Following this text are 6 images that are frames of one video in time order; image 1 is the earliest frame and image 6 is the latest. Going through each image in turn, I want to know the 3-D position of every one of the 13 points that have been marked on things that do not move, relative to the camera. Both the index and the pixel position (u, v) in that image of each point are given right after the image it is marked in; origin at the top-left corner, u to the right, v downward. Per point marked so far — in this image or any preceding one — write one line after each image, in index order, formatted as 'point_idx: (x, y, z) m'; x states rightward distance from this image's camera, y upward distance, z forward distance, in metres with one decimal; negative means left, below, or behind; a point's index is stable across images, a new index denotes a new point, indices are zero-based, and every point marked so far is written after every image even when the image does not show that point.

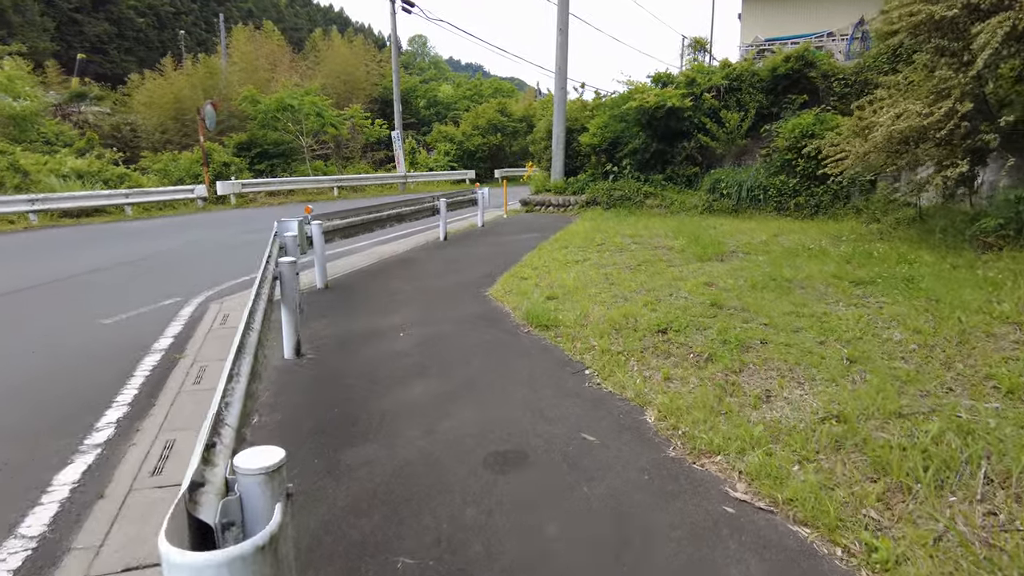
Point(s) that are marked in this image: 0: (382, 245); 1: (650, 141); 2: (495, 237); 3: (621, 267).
0: (-1.8, +0.6, +9.4) m
1: (+3.0, +3.2, +14.4) m
2: (-0.3, +0.8, +10.4) m
3: (+1.1, +0.2, +6.9) m
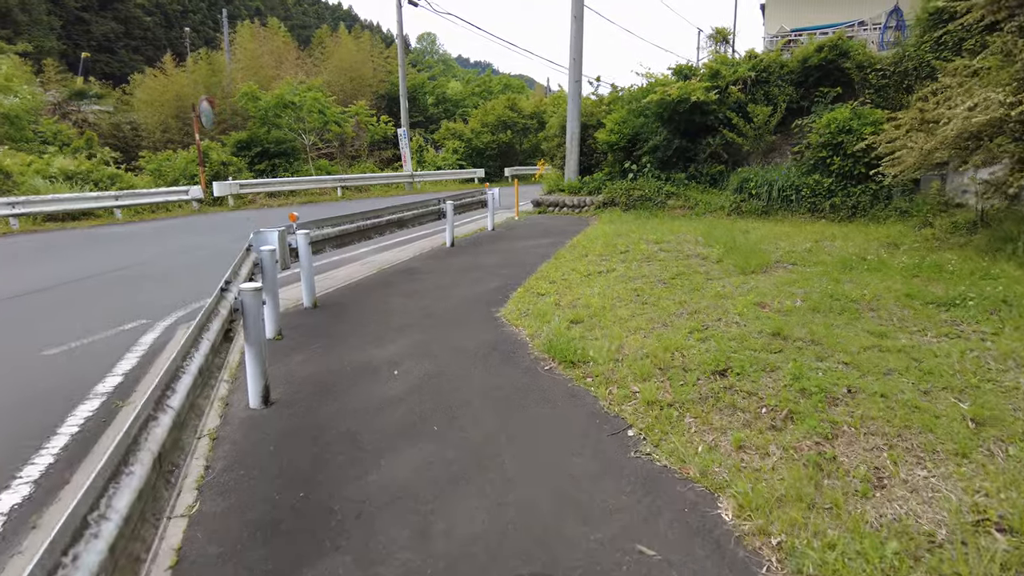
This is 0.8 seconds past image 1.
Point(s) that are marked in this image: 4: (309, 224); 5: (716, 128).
0: (-1.6, +0.4, +8.5) m
1: (+3.2, +3.0, +13.5) m
2: (-0.1, +0.6, +9.6) m
3: (+1.3, +0.1, +6.0) m
4: (-1.8, +0.6, +5.9) m
5: (+4.1, +3.2, +13.5) m
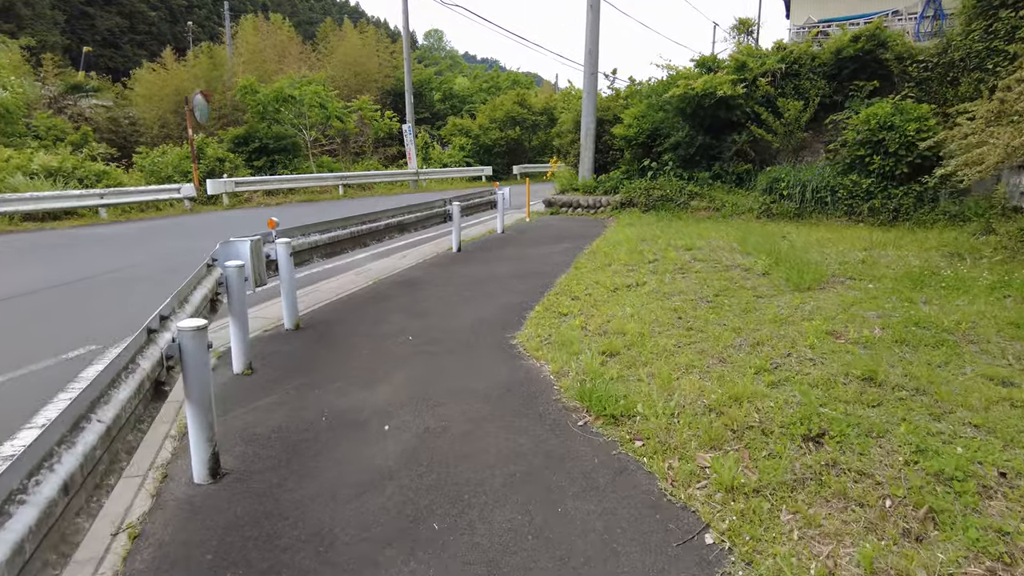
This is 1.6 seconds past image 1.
0: (-1.5, +0.3, +7.7) m
1: (+3.5, +2.9, +12.7) m
2: (+0.1, +0.5, +8.7) m
3: (+1.4, -0.1, +5.2) m
4: (-1.7, +0.4, +5.1) m
5: (+4.4, +3.1, +12.6) m
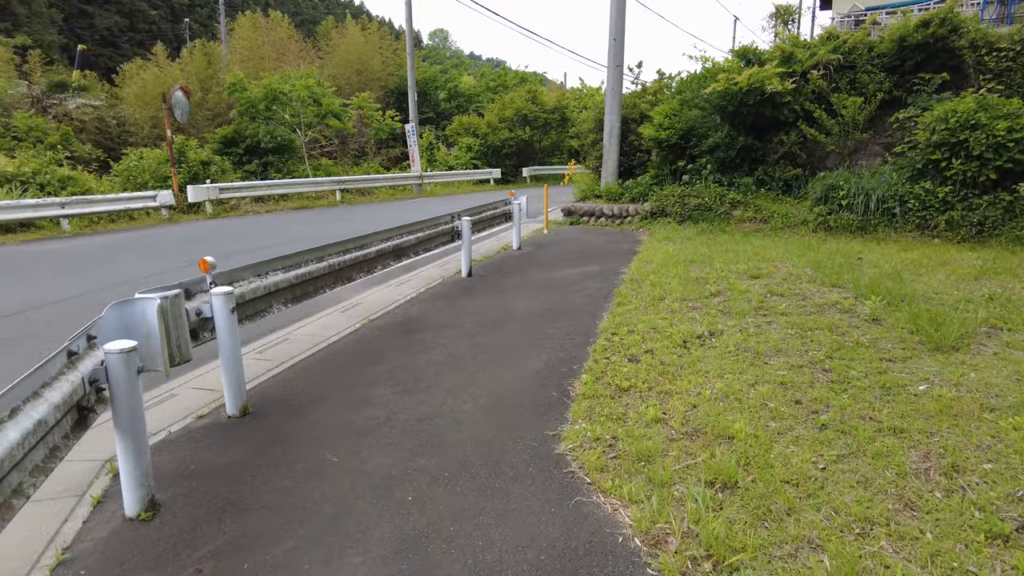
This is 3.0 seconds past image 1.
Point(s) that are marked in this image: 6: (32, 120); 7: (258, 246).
0: (-1.3, 0.0, +6.2) m
1: (+3.7, +2.6, +11.2) m
2: (+0.3, +0.2, +7.3) m
3: (+1.6, -0.4, +3.7) m
4: (-1.5, +0.1, +3.6) m
5: (+4.6, +2.7, +11.1) m
6: (-13.5, +4.7, +18.8) m
7: (-3.9, +0.7, +10.3) m
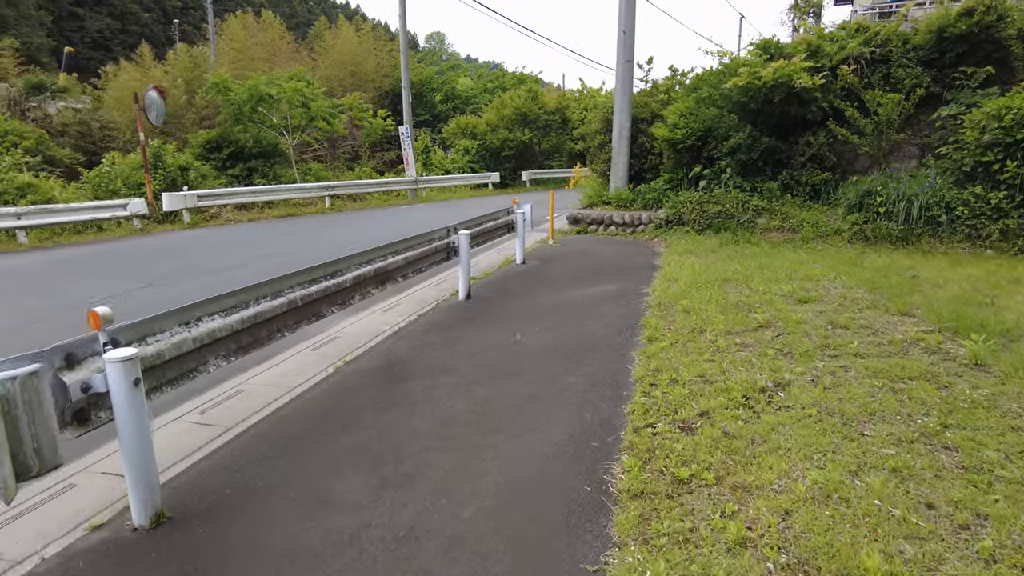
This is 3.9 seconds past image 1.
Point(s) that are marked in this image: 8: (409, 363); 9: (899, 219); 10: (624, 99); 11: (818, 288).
0: (-1.2, -0.3, +5.3) m
1: (+3.7, +2.3, +10.2) m
2: (+0.3, -0.1, +6.3) m
3: (+1.7, -0.6, +2.7) m
4: (-1.4, -0.1, +2.7) m
5: (+4.6, +2.5, +10.2) m
6: (-13.5, +4.3, +17.8) m
7: (-3.9, +0.4, +9.4) m
8: (-0.6, -0.5, +4.2) m
9: (+4.9, +0.9, +8.5) m
10: (+1.9, +3.1, +11.0) m
11: (+2.7, 0.0, +5.9) m
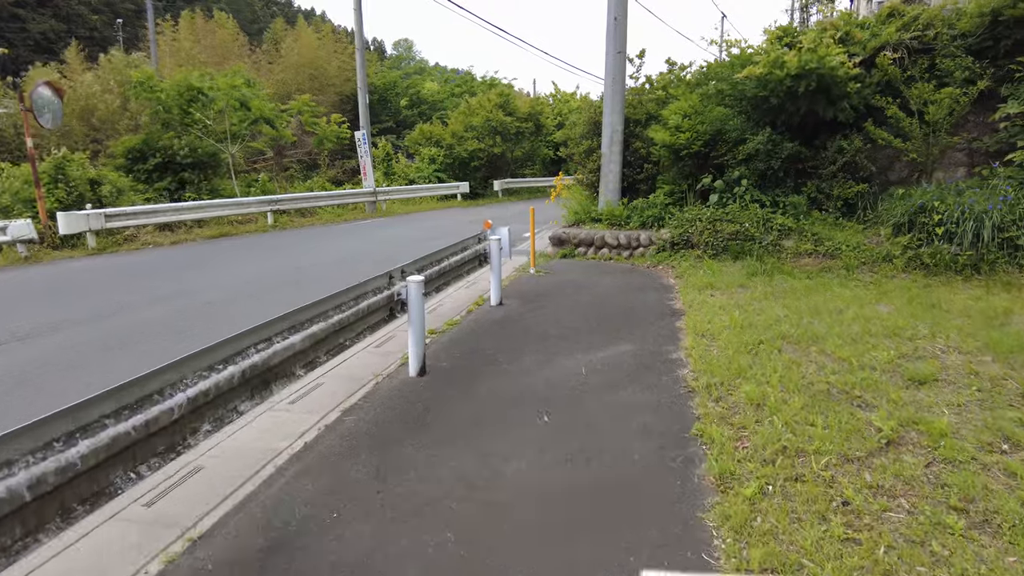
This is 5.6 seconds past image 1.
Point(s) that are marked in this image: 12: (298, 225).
0: (-1.3, -0.7, +3.3) m
1: (+3.4, +1.9, +8.5) m
2: (+0.2, -0.5, +4.4) m
3: (+1.7, -1.0, +0.9) m
4: (-1.4, -0.6, +0.7) m
5: (+4.3, +2.1, +8.5) m
6: (-14.2, +3.6, +15.4) m
7: (-4.2, -0.1, +7.3) m
8: (-0.7, -0.9, +2.3) m
9: (+4.6, +0.5, +6.9) m
10: (+1.4, +2.6, +9.2) m
11: (+2.5, -0.4, +4.1) m
12: (-4.3, +1.3, +13.5) m
